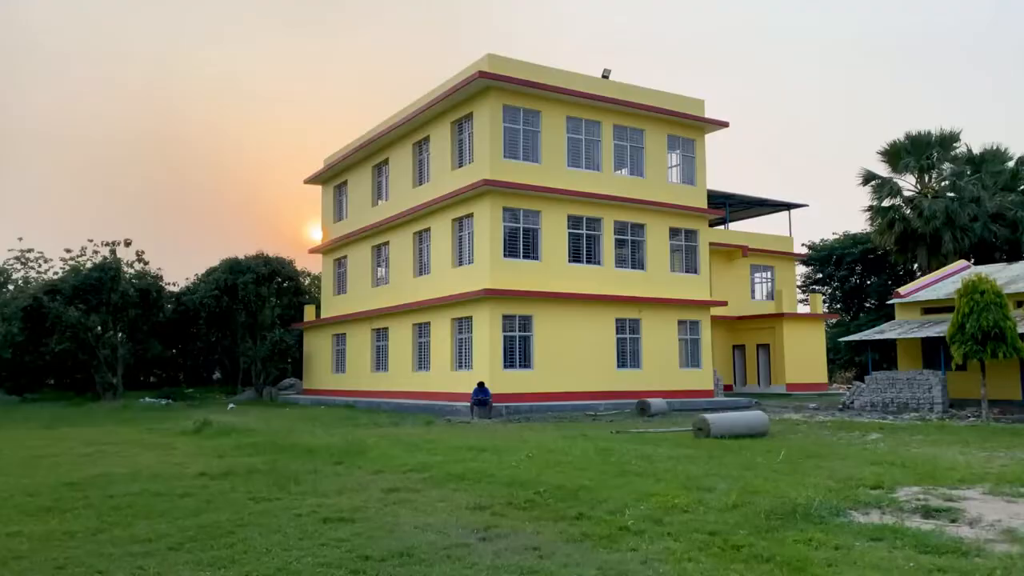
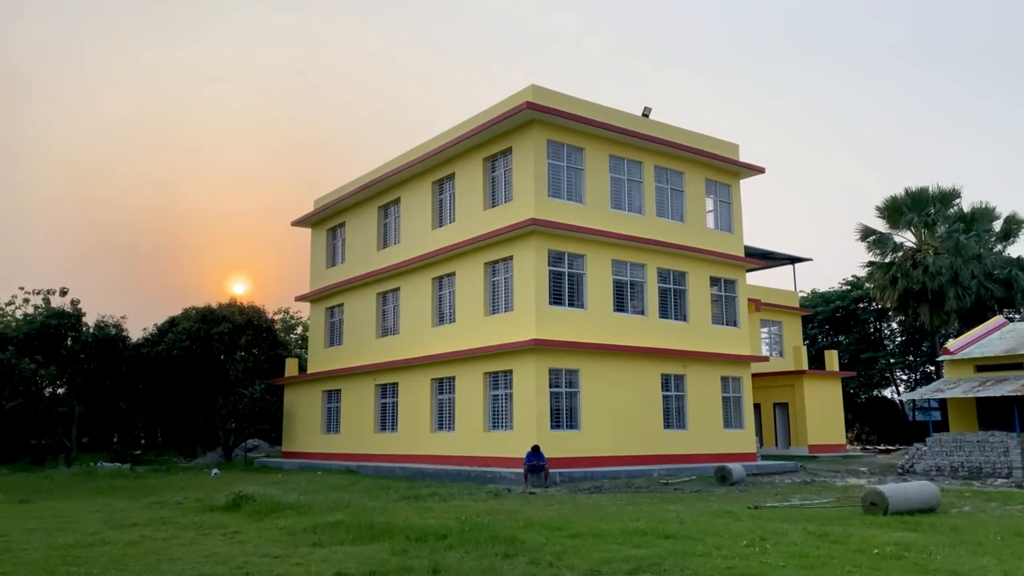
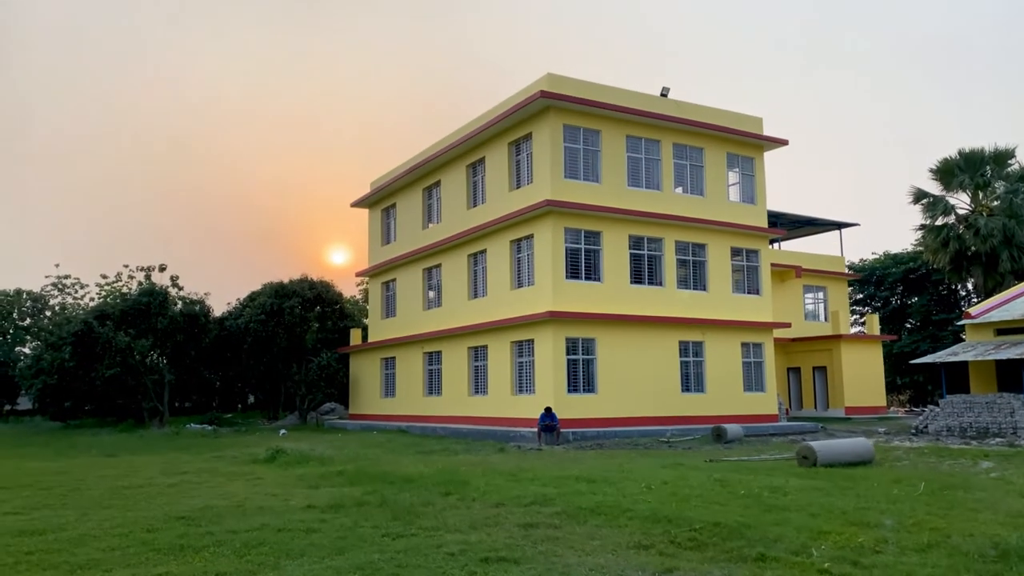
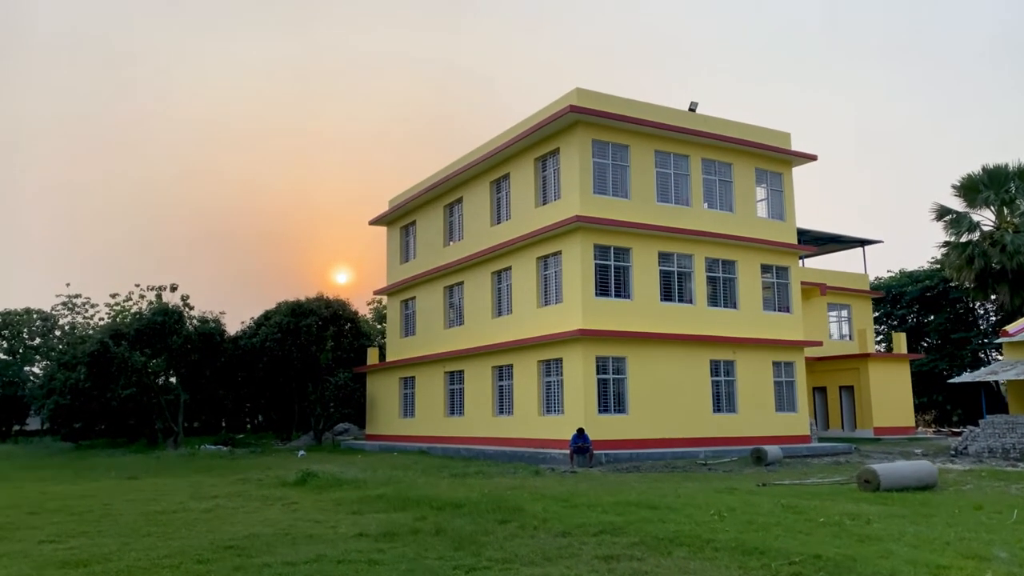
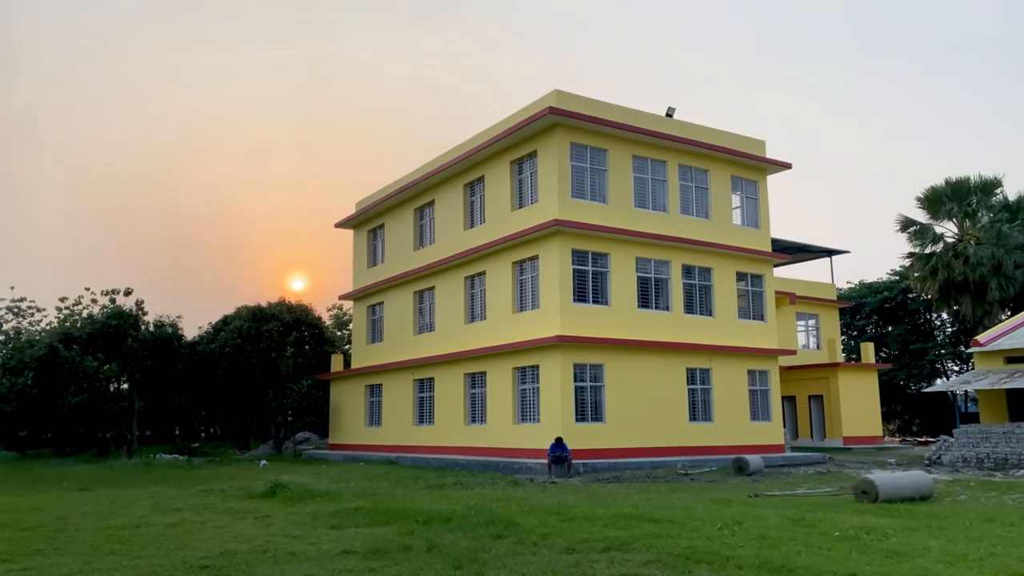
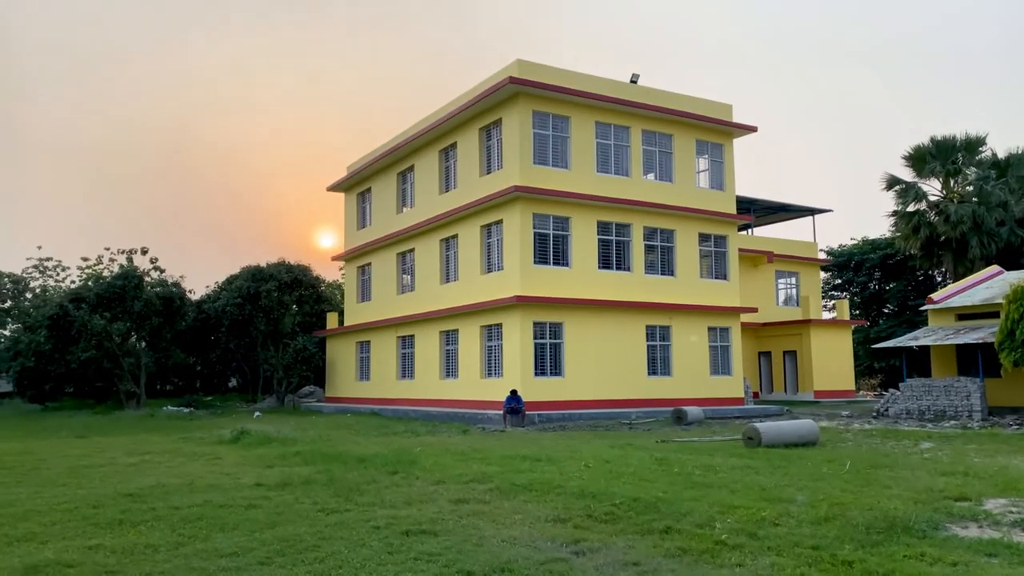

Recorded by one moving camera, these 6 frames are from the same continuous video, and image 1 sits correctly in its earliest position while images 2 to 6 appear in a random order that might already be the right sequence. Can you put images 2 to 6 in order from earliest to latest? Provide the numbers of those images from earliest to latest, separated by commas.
6, 3, 4, 5, 2
